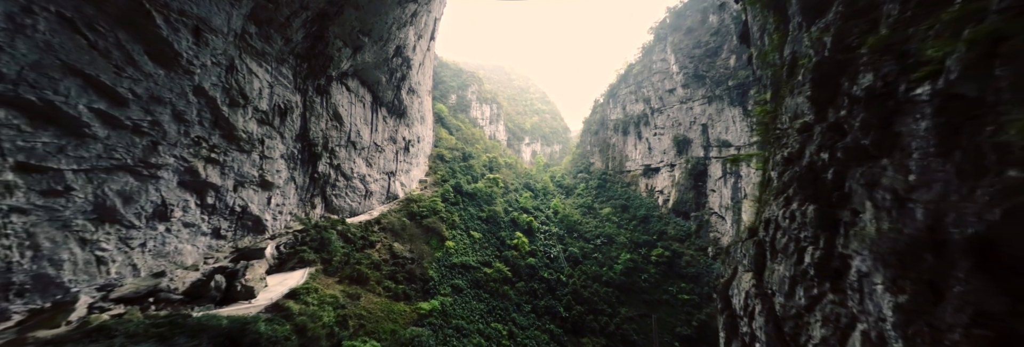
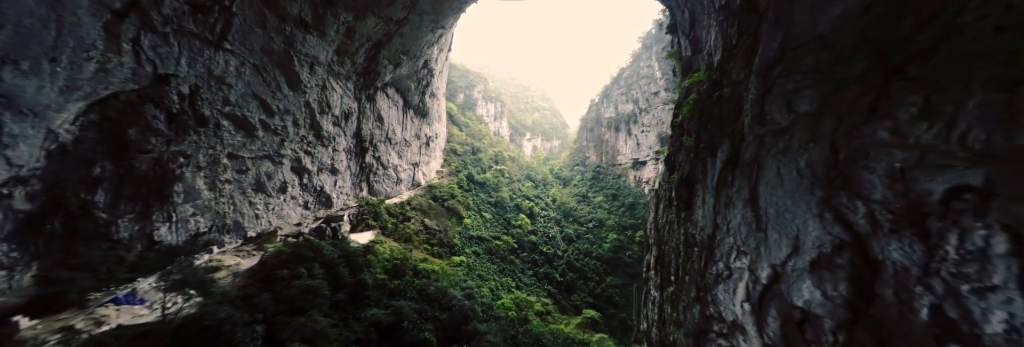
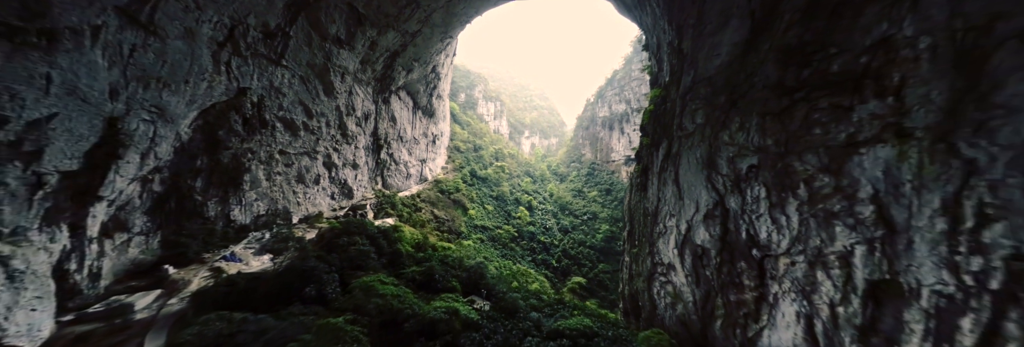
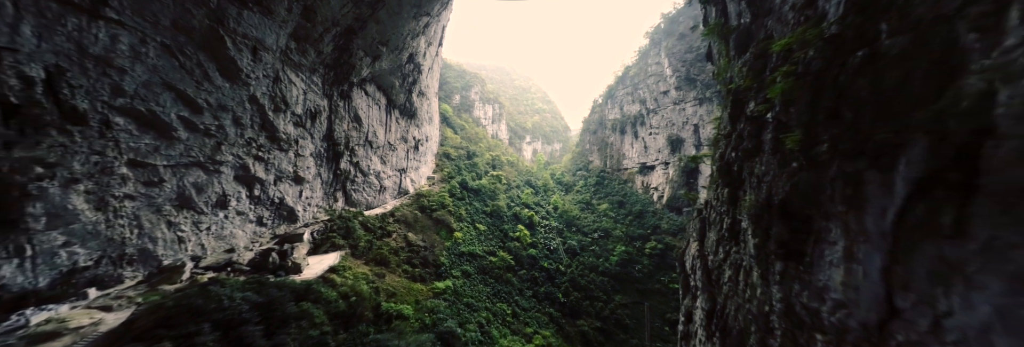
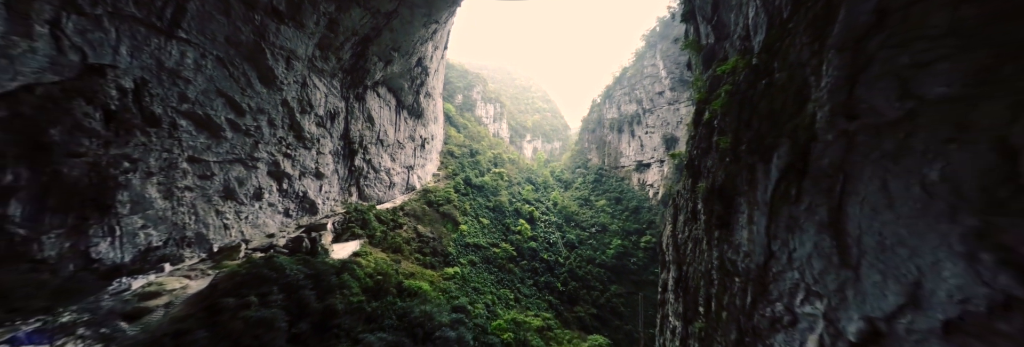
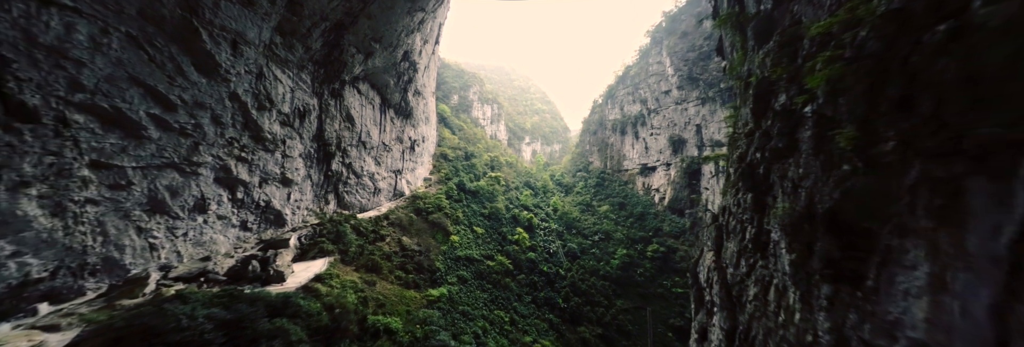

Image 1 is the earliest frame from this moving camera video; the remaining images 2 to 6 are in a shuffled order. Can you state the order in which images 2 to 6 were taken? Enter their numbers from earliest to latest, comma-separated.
6, 4, 5, 2, 3
